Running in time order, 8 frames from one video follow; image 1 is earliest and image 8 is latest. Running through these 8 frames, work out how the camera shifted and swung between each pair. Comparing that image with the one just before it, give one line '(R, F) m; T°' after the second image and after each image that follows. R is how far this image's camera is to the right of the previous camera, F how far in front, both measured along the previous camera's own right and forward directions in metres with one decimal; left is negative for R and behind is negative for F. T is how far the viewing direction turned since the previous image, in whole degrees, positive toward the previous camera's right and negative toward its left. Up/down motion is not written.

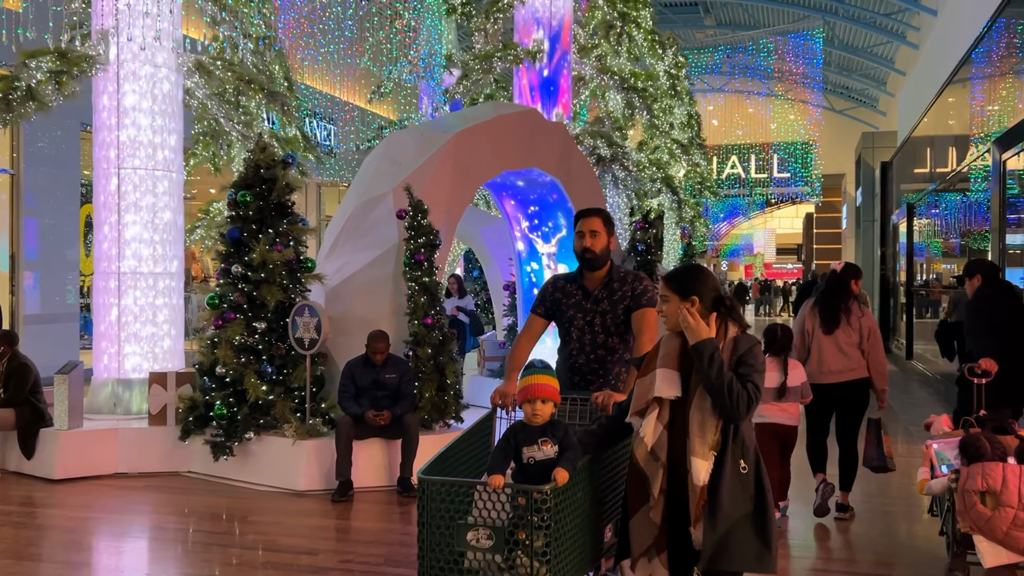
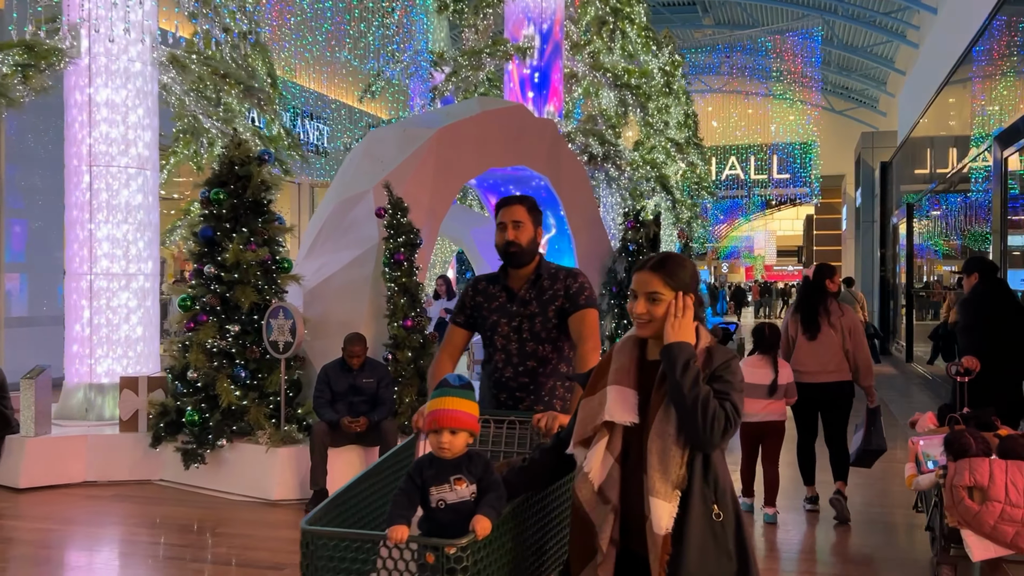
(+0.1, +0.2) m; 0°
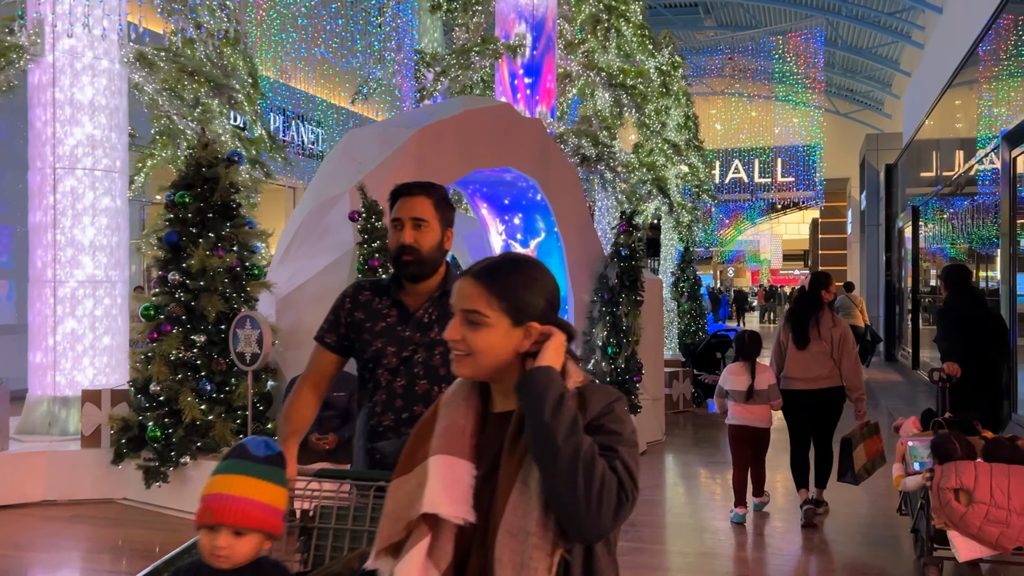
(+0.1, +0.3) m; 0°
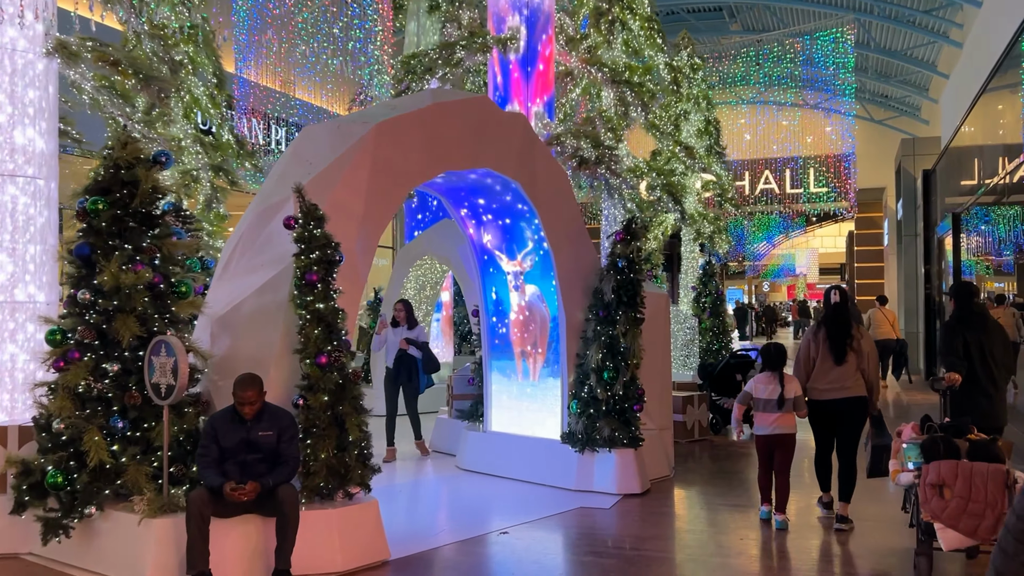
(+0.3, +0.8) m; -2°
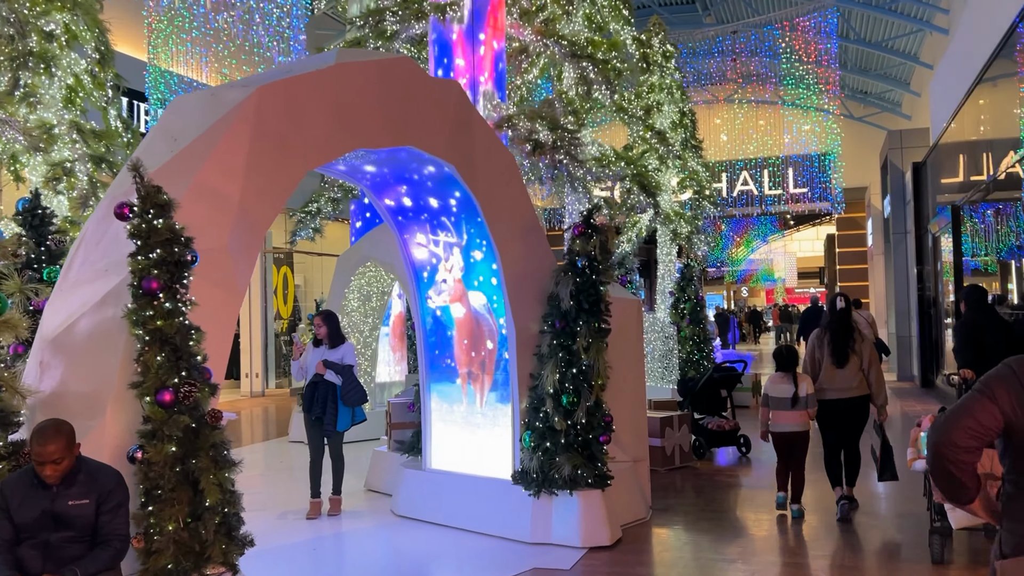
(+0.2, +1.1) m; +1°
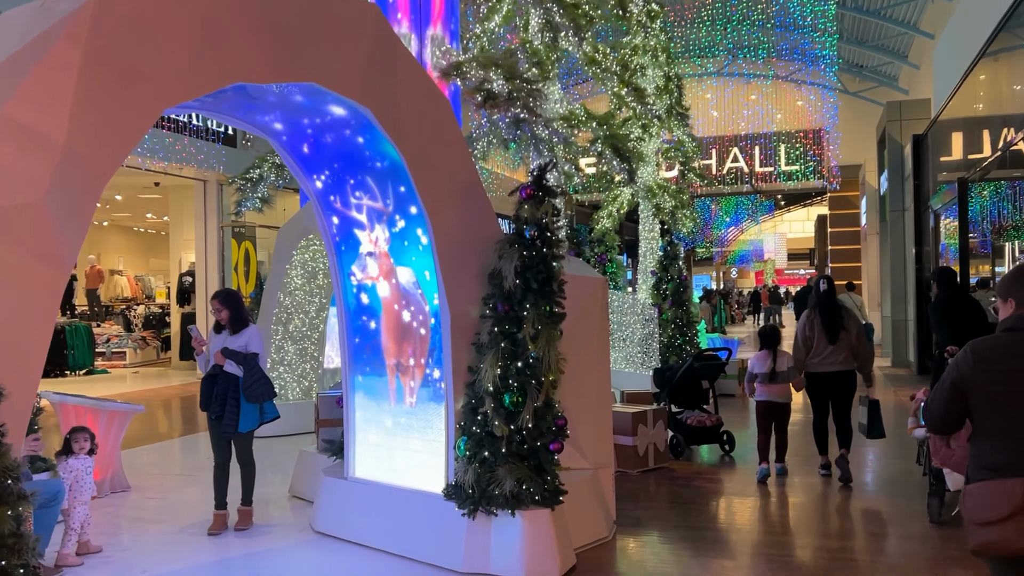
(+0.3, +0.9) m; +1°
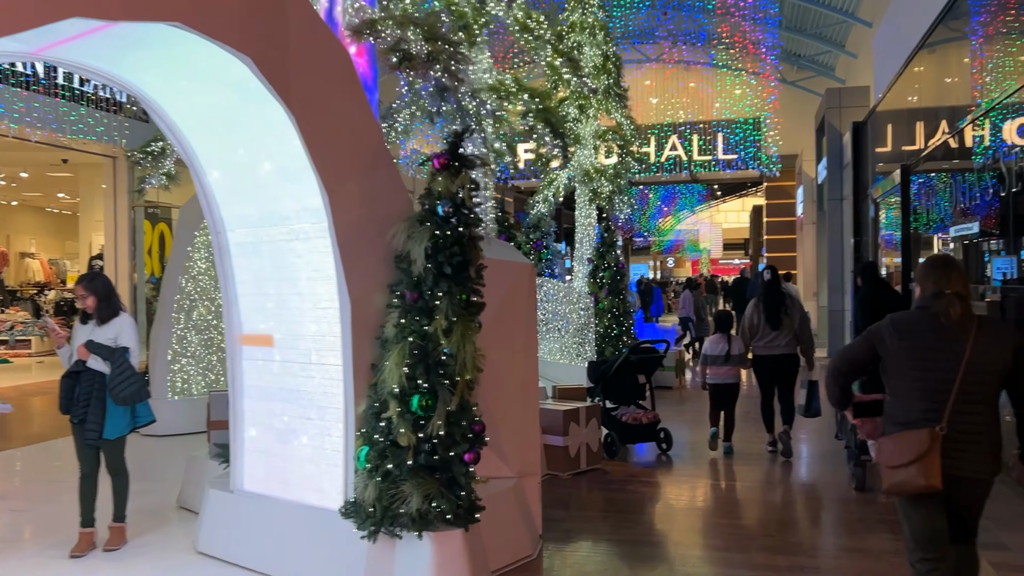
(+0.1, +0.5) m; +4°
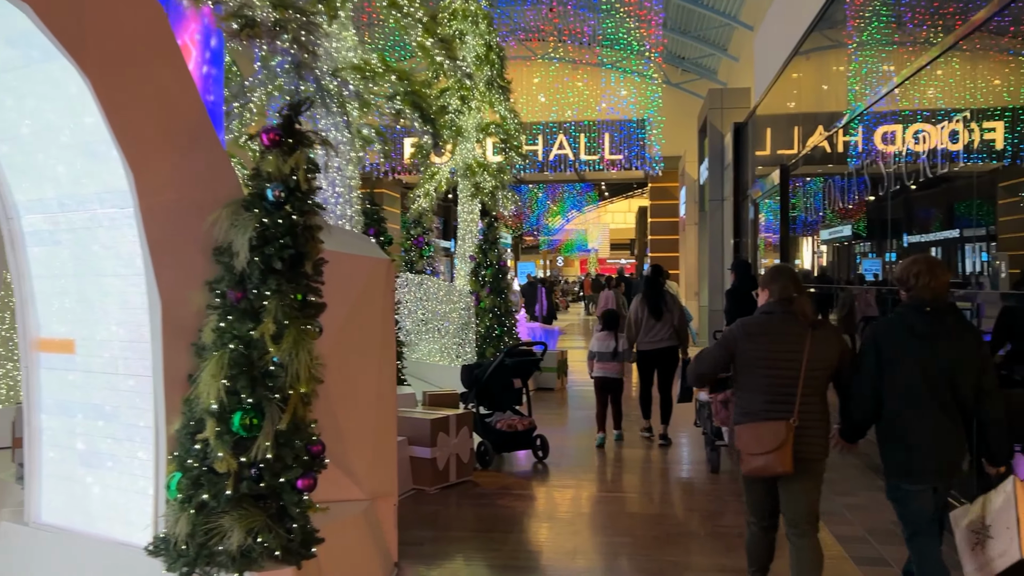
(+0.2, +0.4) m; +7°
